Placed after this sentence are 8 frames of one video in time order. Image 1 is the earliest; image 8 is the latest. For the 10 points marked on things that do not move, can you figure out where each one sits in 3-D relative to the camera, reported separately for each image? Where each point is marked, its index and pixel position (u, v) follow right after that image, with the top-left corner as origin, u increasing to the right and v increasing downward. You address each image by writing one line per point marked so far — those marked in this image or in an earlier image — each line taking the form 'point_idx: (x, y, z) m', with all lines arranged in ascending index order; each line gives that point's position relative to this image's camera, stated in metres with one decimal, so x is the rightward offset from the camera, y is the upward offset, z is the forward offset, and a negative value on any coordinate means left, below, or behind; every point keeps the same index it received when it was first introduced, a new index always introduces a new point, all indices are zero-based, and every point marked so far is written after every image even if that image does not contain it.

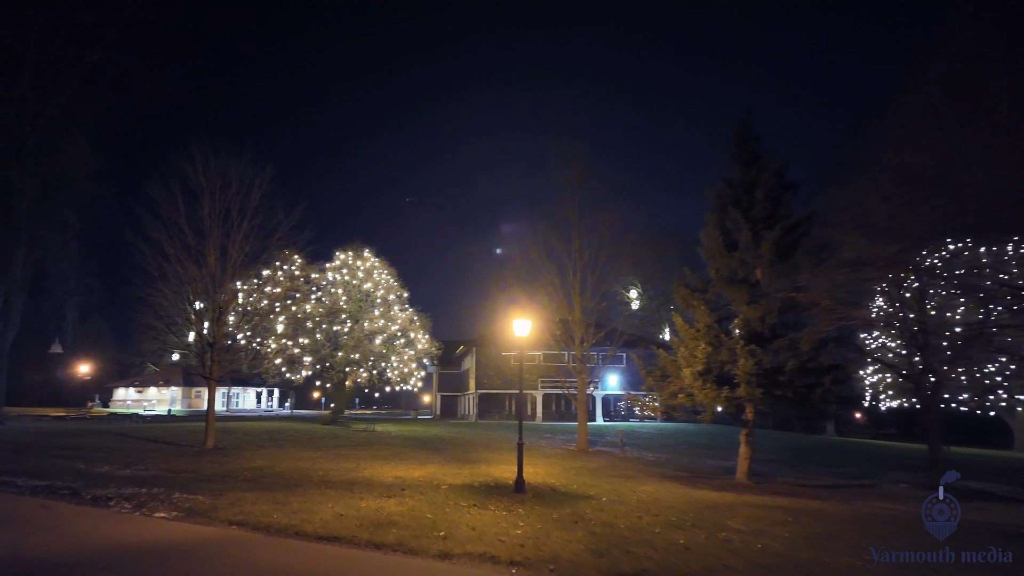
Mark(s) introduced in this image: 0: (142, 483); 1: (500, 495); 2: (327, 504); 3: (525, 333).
0: (-8.8, -4.6, +16.8) m
1: (-0.3, -4.4, +15.2) m
2: (-3.8, -4.4, +14.4) m
3: (+0.3, -1.1, +16.4) m
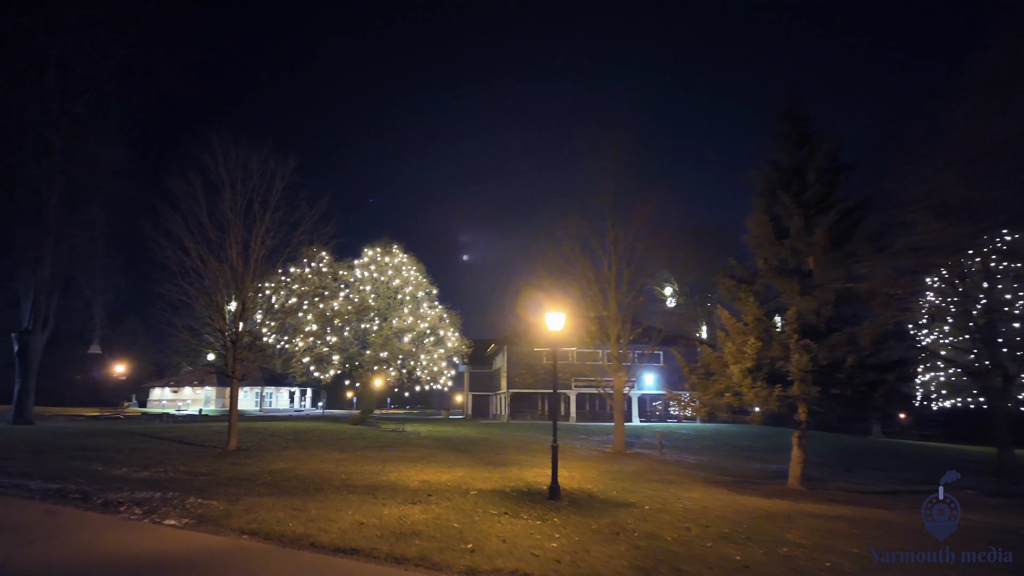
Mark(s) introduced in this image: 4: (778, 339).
0: (-8.0, -4.5, +16.0) m
1: (+0.4, -4.2, +14.0) m
2: (-3.1, -4.2, +13.4) m
3: (+1.0, -0.9, +15.3) m
4: (+6.3, -1.2, +16.9) m
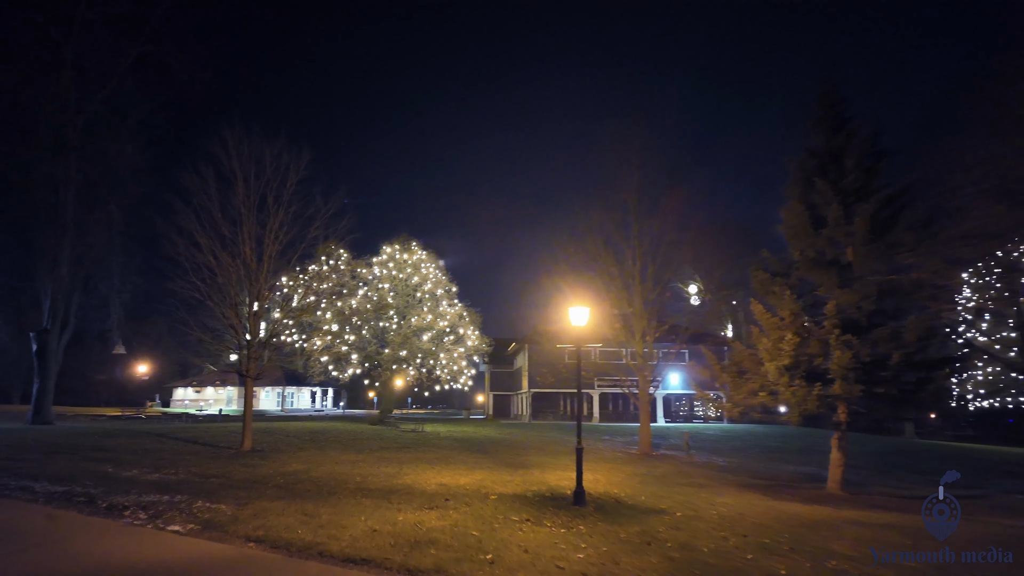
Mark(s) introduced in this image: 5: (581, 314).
0: (-7.6, -4.4, +15.4) m
1: (+0.8, -4.1, +13.2) m
2: (-2.7, -4.1, +12.6) m
3: (+1.5, -0.7, +14.4) m
4: (+6.8, -1.1, +15.9) m
5: (+1.4, -0.6, +14.1) m
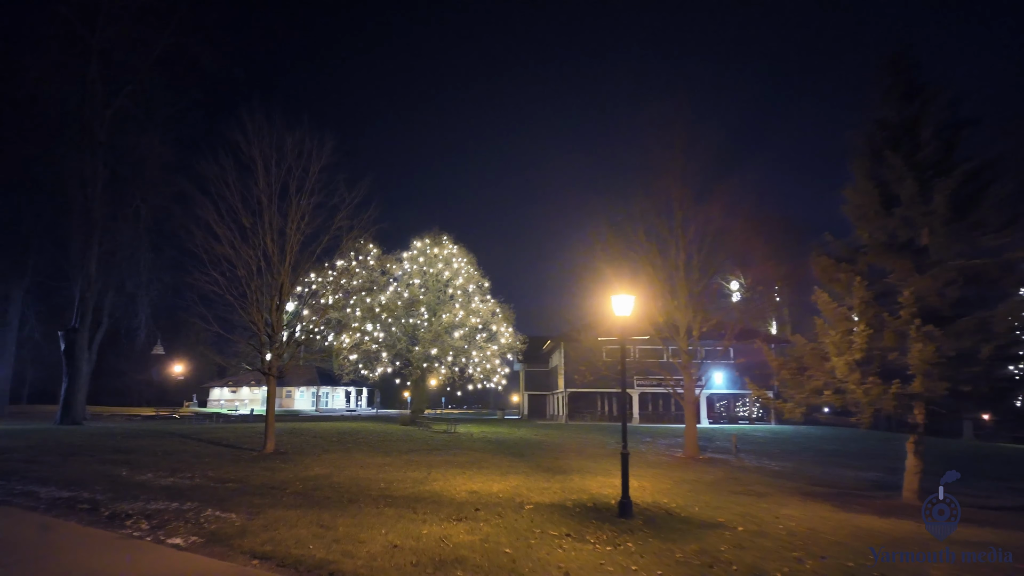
0: (-6.8, -4.2, +14.4) m
1: (+1.4, -3.8, +11.7) m
2: (-2.1, -3.9, +11.3) m
3: (+2.1, -0.5, +12.9) m
4: (+7.6, -0.8, +14.1) m
5: (+2.0, -0.3, +12.6) m
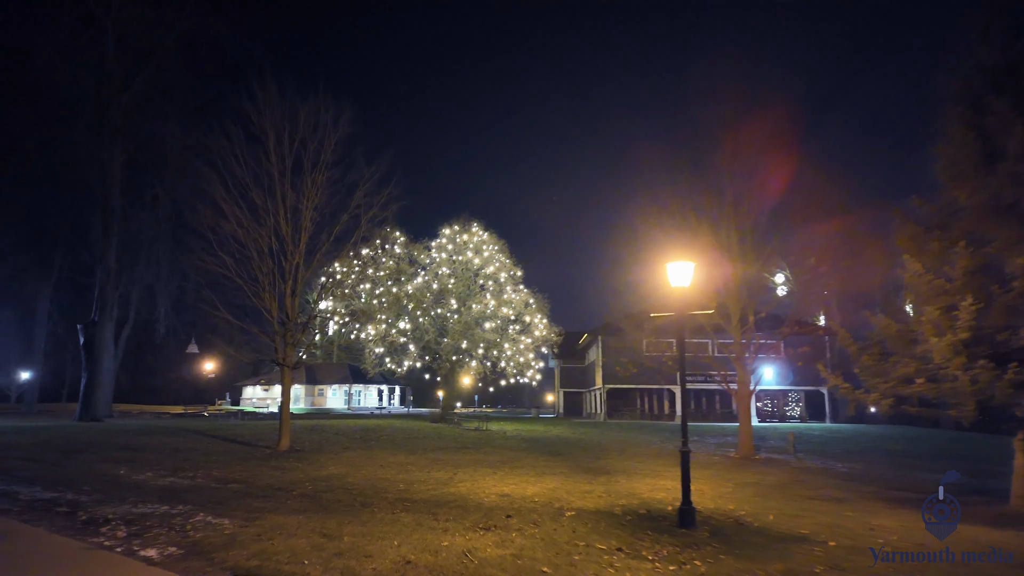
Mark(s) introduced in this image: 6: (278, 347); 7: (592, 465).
0: (-6.2, -3.7, +12.7) m
1: (+1.9, -3.3, +9.7) m
2: (-1.6, -3.4, +9.5) m
3: (+2.7, 0.0, +10.8) m
4: (+8.2, -0.2, +11.8) m
5: (+2.5, +0.2, +10.6) m
6: (-6.2, -1.6, +18.8) m
7: (+1.9, -4.3, +17.2) m
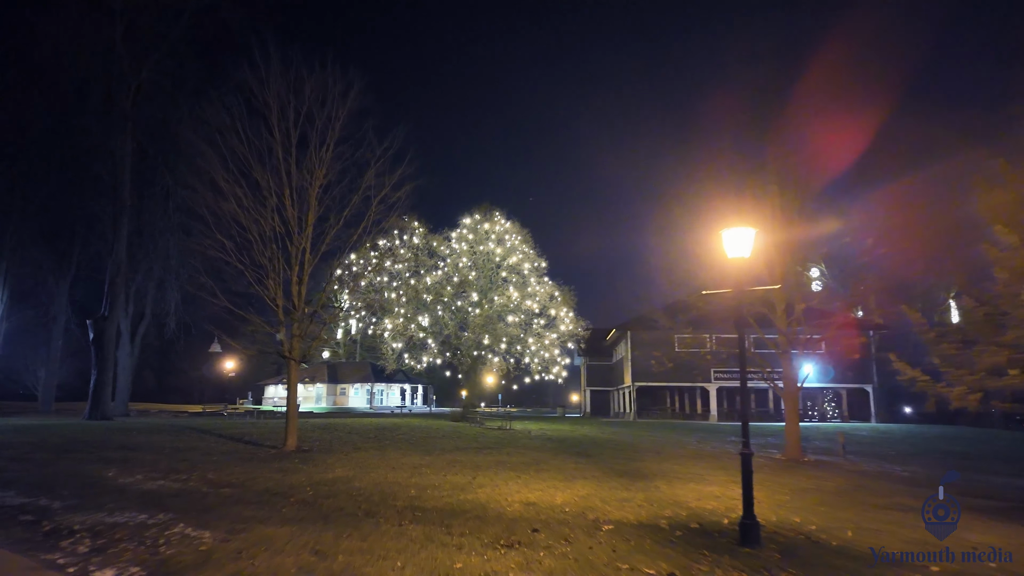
0: (-5.7, -3.4, +11.3) m
1: (+2.2, -3.0, +8.0) m
2: (-1.3, -3.0, +7.9) m
3: (+3.0, +0.4, +9.1) m
4: (+8.5, +0.2, +9.9) m
5: (+2.9, +0.6, +8.9) m
6: (-5.6, -1.3, +17.4) m
7: (+2.5, -3.9, +15.6) m
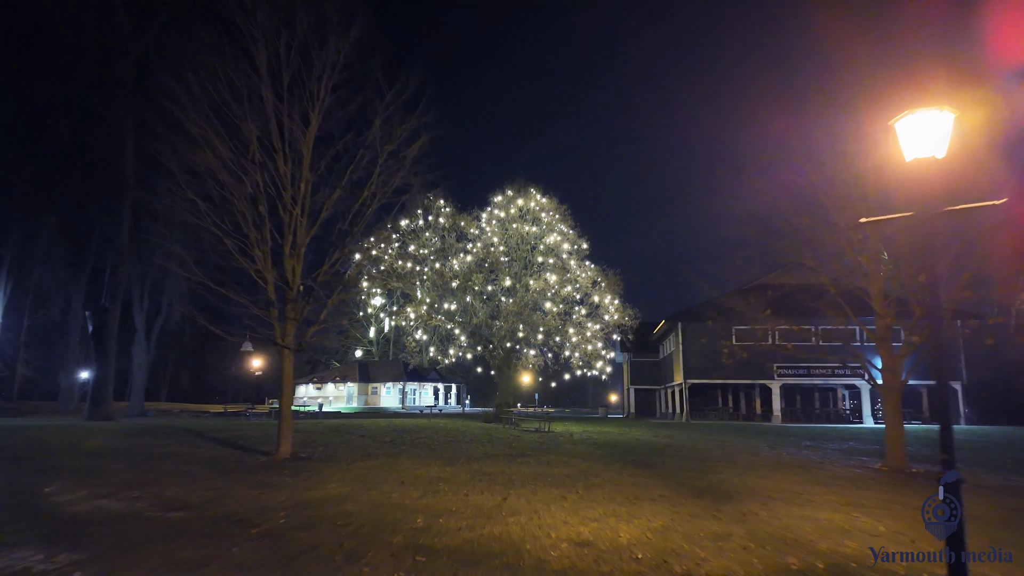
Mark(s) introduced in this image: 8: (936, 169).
0: (-5.2, -2.9, +8.3) m
1: (+2.6, -2.4, +4.6) m
2: (-1.0, -2.5, +4.7) m
3: (+3.4, +1.0, +5.7) m
4: (+8.9, +0.8, +6.2) m
5: (+3.2, +1.2, +5.4) m
6: (-4.8, -0.7, +14.4) m
7: (+3.2, -3.3, +12.2) m
8: (+3.3, +0.9, +5.6) m
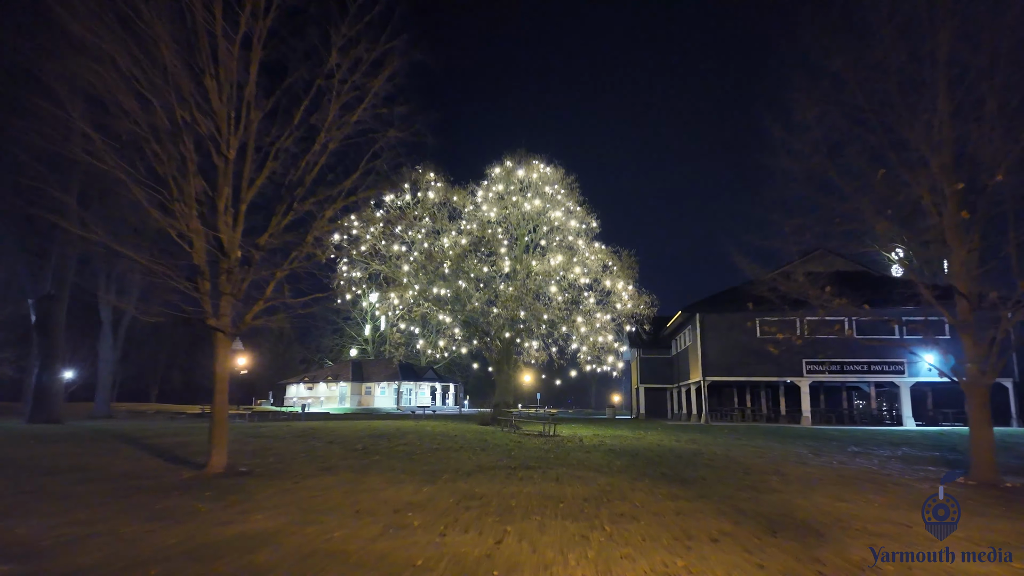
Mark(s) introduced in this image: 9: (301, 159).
0: (-5.2, -2.3, +5.2) m
1: (+2.5, -1.8, +1.4) m
2: (-1.0, -1.9, +1.5) m
3: (+3.4, +1.5, +2.5) m
4: (+8.9, +1.4, +3.1) m
5: (+3.2, +1.7, +2.3) m
6: (-4.8, -0.2, +11.2) m
7: (+3.2, -2.8, +9.0) m
8: (+3.3, +1.5, +2.4) m
9: (-3.5, +2.2, +12.0) m
